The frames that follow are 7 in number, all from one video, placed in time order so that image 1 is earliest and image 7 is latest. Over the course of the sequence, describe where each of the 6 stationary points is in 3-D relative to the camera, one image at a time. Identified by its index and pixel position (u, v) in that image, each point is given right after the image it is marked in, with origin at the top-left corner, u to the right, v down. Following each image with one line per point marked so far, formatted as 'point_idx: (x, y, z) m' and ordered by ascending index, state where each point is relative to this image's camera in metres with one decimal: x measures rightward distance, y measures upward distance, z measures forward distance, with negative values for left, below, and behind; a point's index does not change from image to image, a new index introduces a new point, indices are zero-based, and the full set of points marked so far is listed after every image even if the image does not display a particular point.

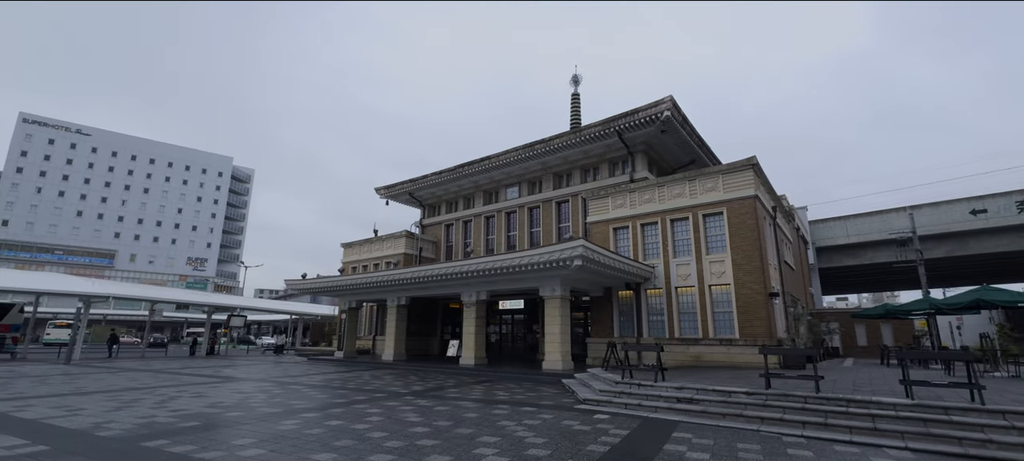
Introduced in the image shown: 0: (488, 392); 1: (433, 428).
0: (-0.5, -4.1, +11.7) m
1: (-1.1, -3.1, +7.2) m
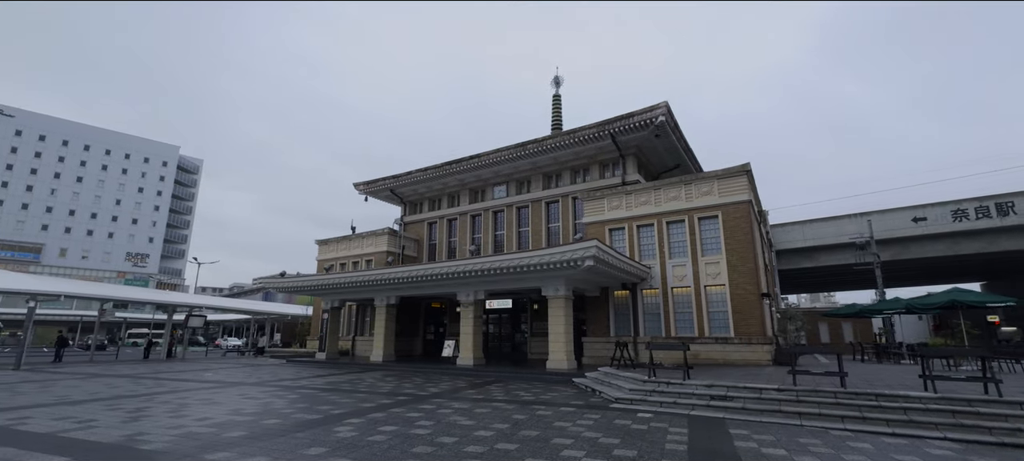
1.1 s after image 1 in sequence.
0: (+0.1, -4.1, +11.6) m
1: (-0.1, -3.1, +7.1) m
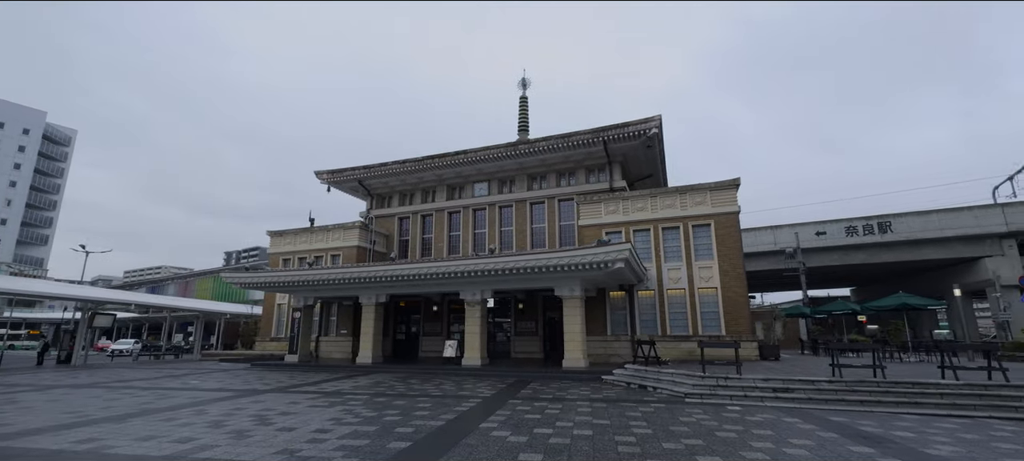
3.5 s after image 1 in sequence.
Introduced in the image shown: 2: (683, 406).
0: (+1.5, -4.1, +11.8) m
1: (+2.3, -3.2, +7.3) m
2: (+3.6, -3.6, +9.5) m
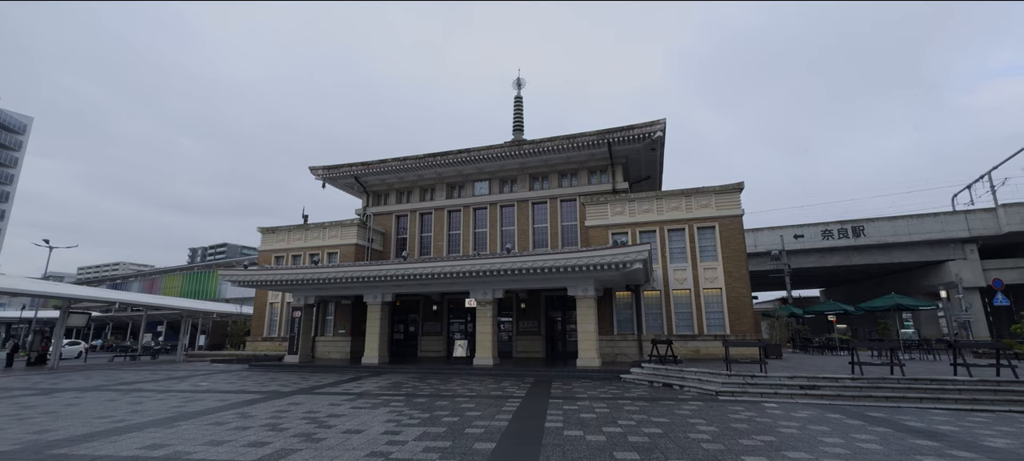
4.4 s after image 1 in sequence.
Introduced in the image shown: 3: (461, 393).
0: (+2.3, -4.1, +11.9) m
1: (+3.3, -3.2, +7.5) m
2: (+4.5, -3.7, +9.8) m
3: (-1.3, -4.1, +11.6) m
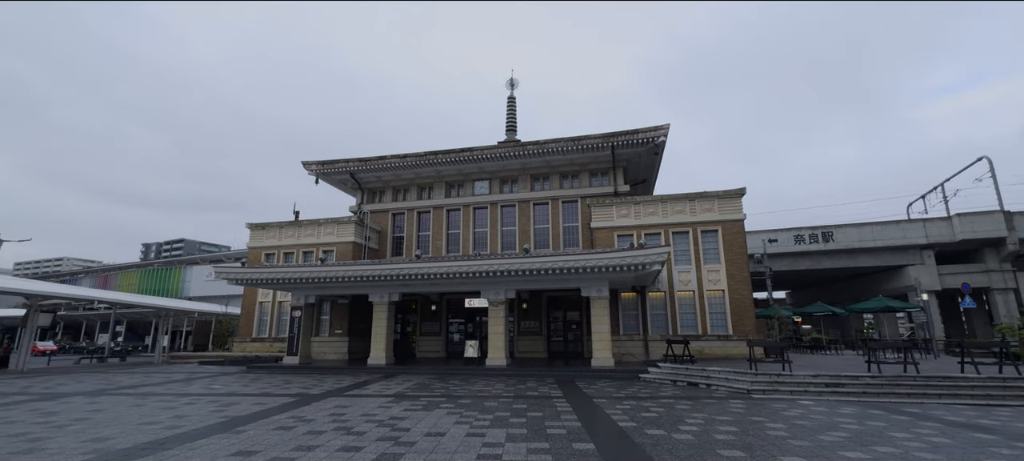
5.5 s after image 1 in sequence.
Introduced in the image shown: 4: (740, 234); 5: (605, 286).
0: (+3.1, -4.2, +12.1) m
1: (+4.5, -3.2, +7.8) m
2: (+5.5, -3.7, +10.1) m
3: (-0.4, -4.1, +11.5) m
4: (+9.6, -0.2, +19.4) m
5: (+3.4, -2.1, +17.1) m
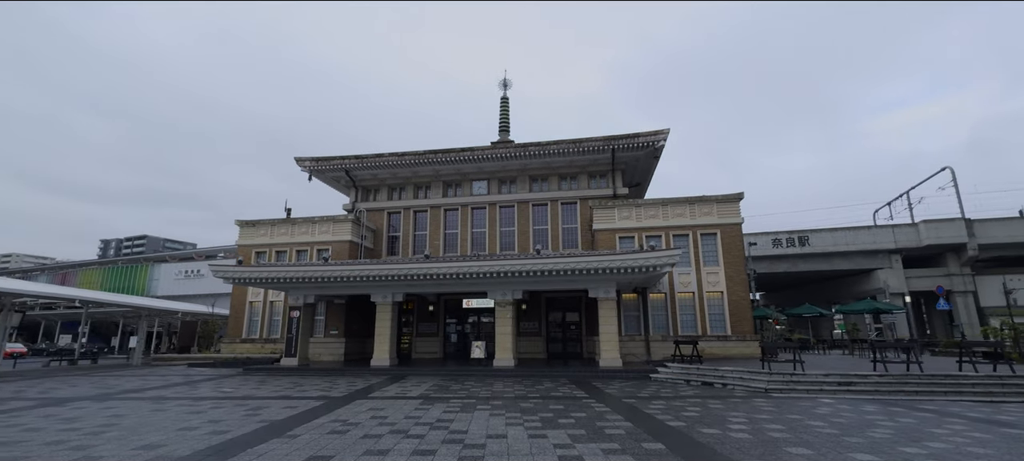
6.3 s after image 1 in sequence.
0: (+3.7, -4.3, +12.3) m
1: (+5.4, -3.3, +8.1) m
2: (+6.2, -3.8, +10.4) m
3: (+0.2, -4.1, +11.5) m
4: (+9.8, -0.3, +19.9) m
5: (+3.8, -2.1, +17.3) m
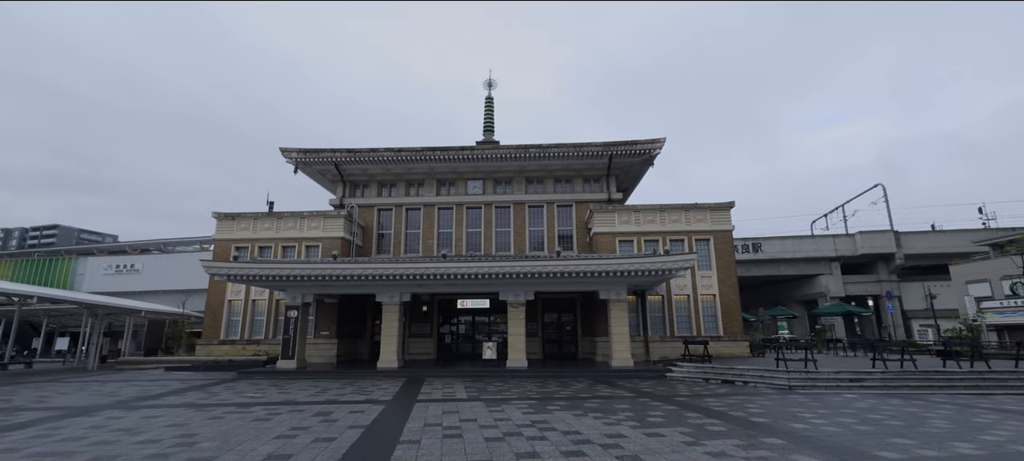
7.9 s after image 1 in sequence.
0: (+4.8, -4.4, +12.8) m
1: (+6.9, -3.5, +8.8) m
2: (+7.4, -4.0, +11.2) m
3: (+1.4, -4.1, +11.6) m
4: (+10.0, -0.6, +21.1) m
5: (+4.2, -2.3, +17.8) m
